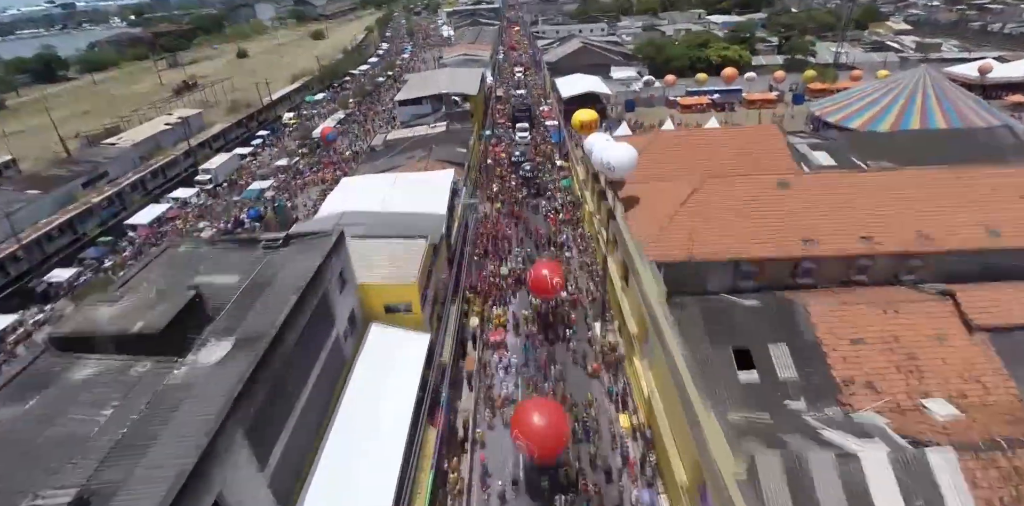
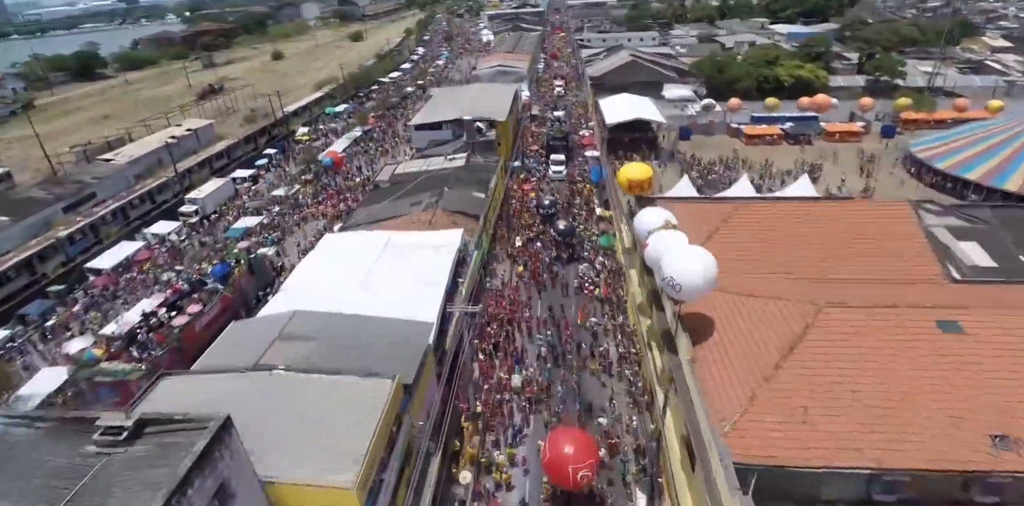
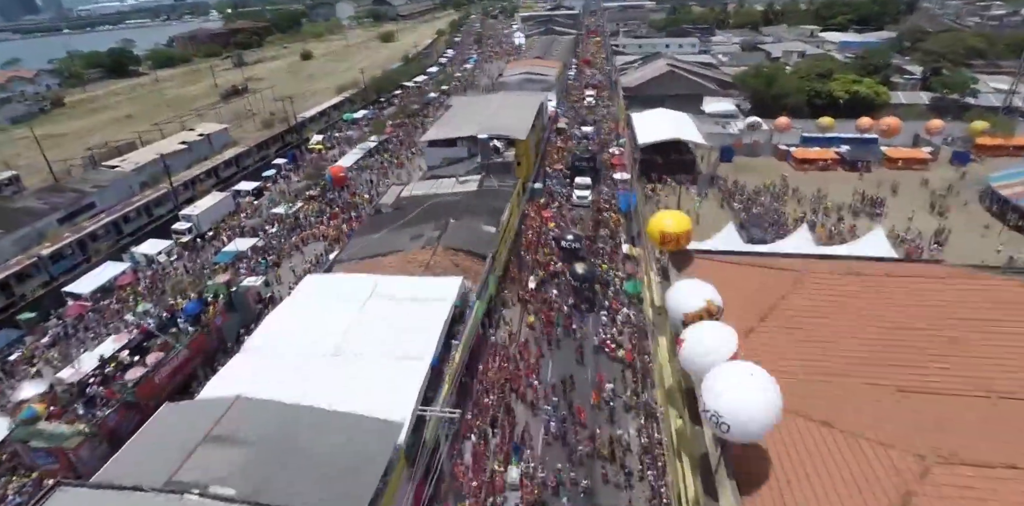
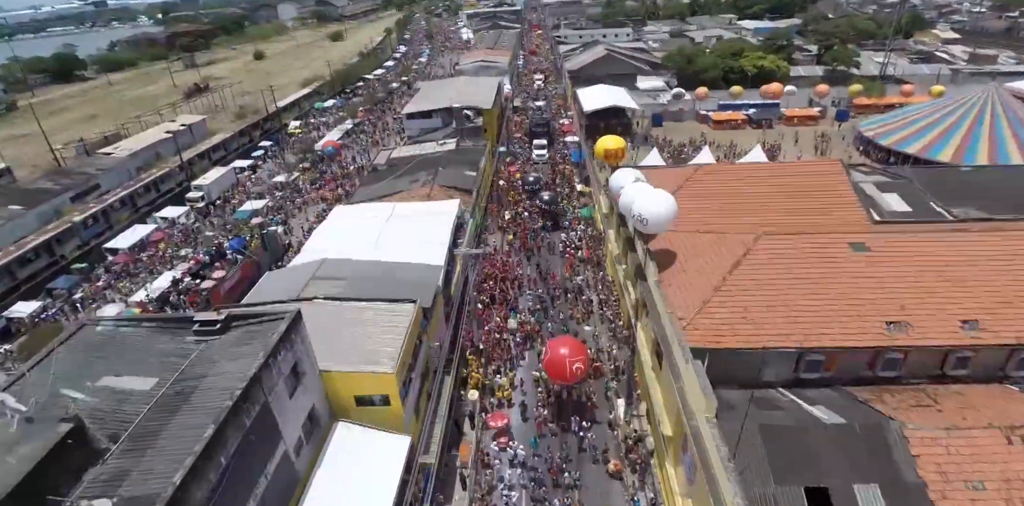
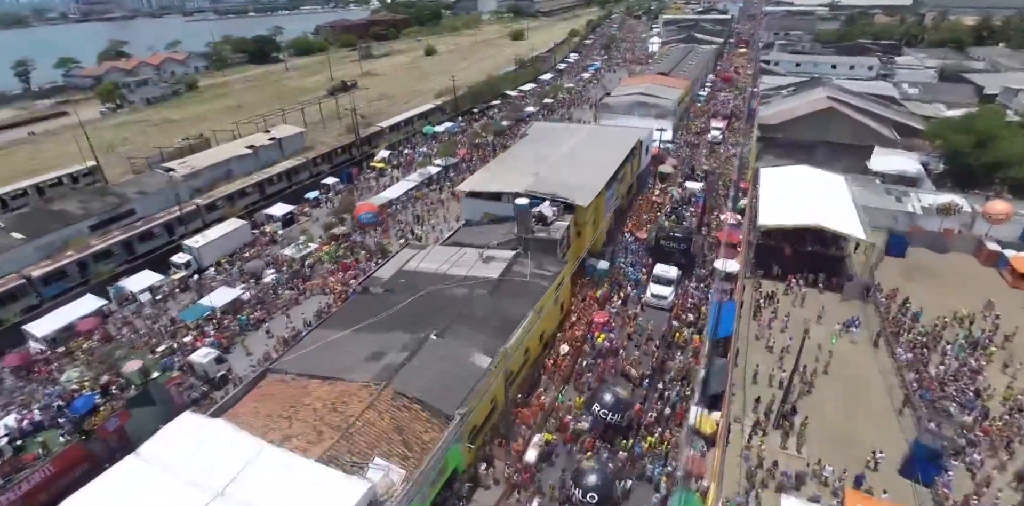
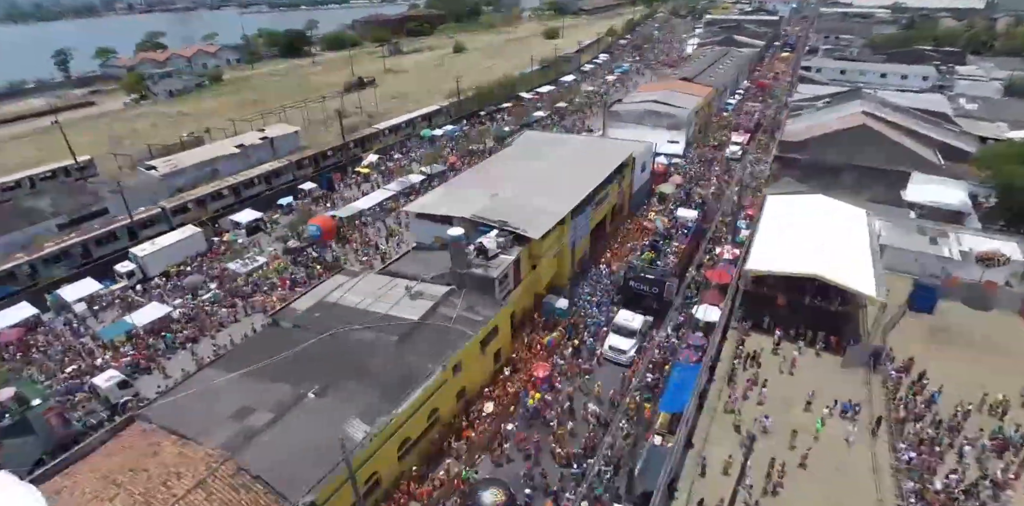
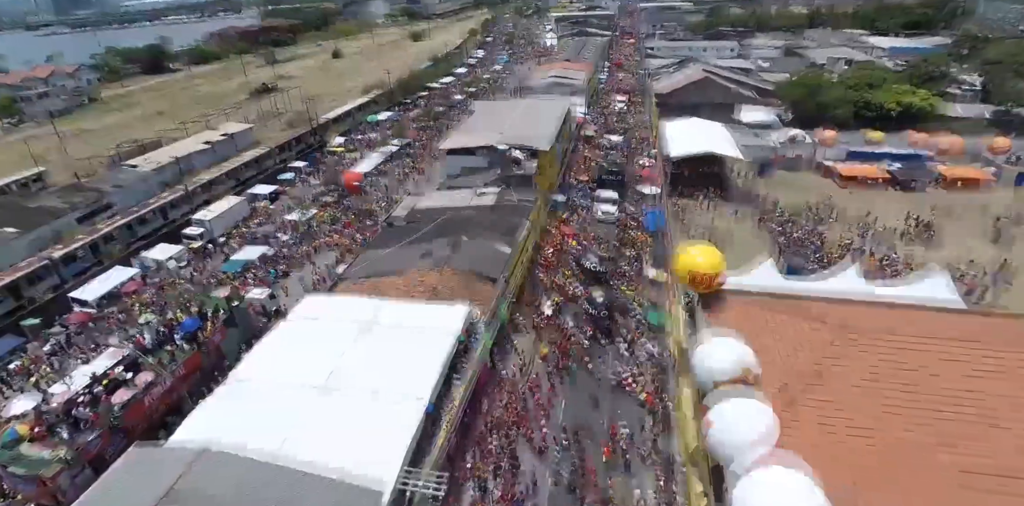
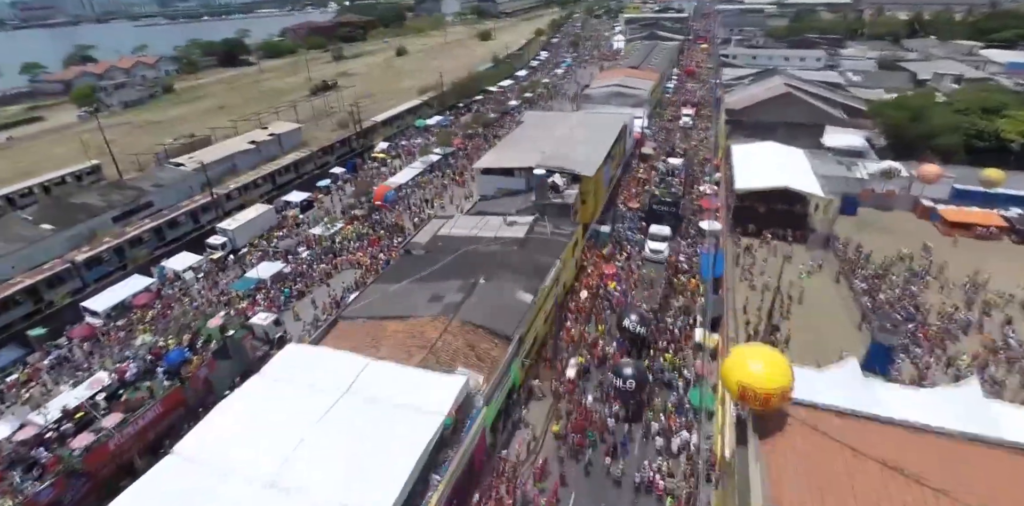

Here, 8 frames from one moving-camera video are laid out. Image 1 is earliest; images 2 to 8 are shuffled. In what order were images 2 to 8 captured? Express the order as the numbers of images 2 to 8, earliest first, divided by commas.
4, 2, 3, 7, 8, 5, 6
